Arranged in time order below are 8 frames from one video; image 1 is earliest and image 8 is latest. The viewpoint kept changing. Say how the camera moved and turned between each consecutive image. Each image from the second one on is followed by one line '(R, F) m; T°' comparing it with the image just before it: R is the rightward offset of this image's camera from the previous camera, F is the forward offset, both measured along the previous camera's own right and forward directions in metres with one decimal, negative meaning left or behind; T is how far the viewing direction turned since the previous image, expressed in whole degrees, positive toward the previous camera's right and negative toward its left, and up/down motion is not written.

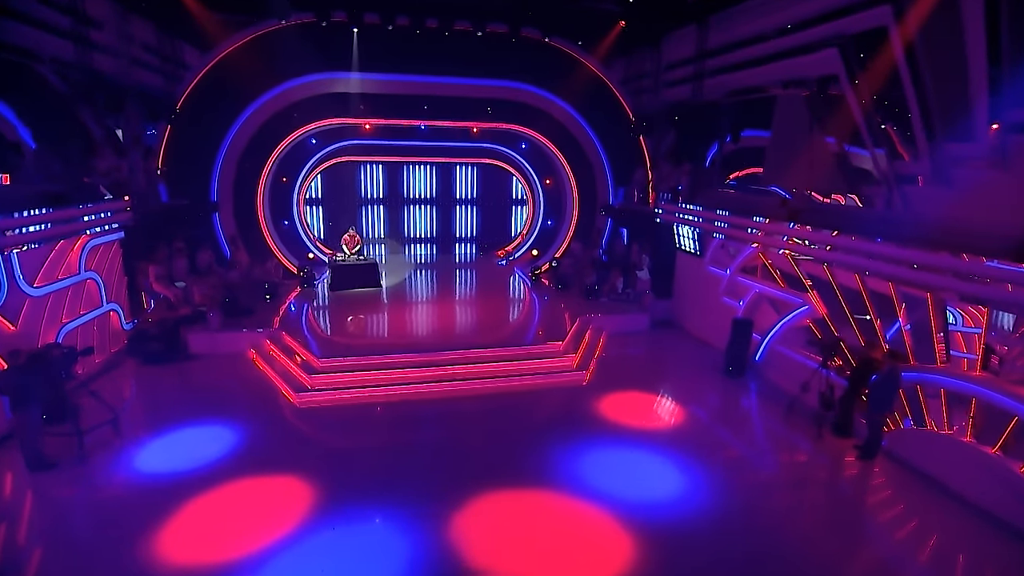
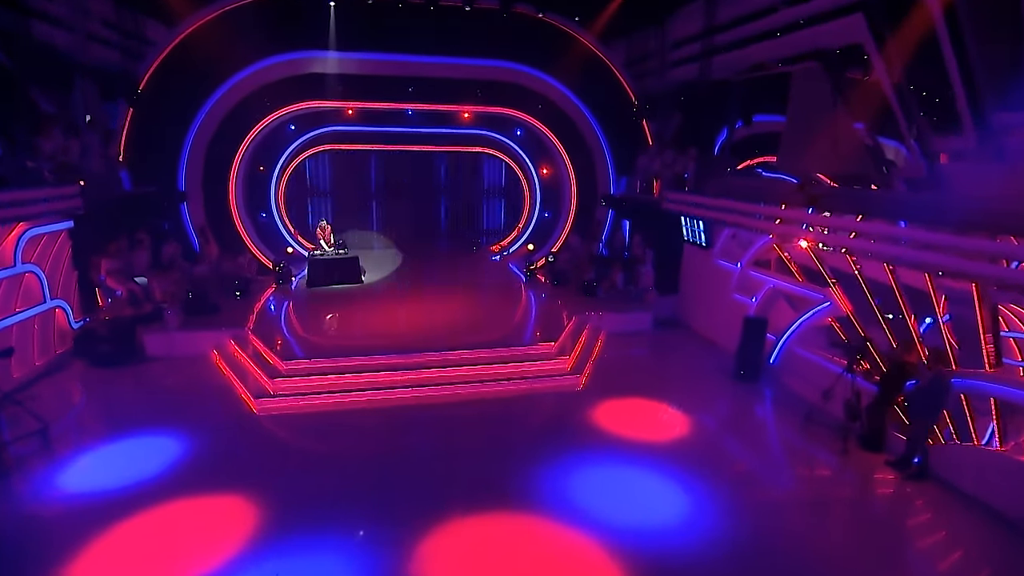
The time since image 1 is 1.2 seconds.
(+0.2, +0.8) m; -1°
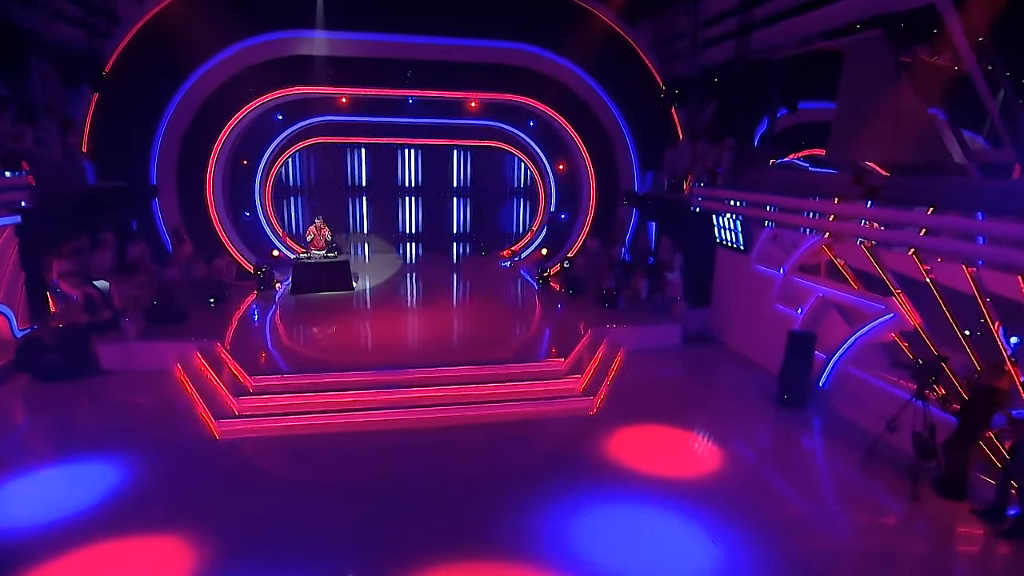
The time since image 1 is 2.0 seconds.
(+0.3, +1.1) m; -2°
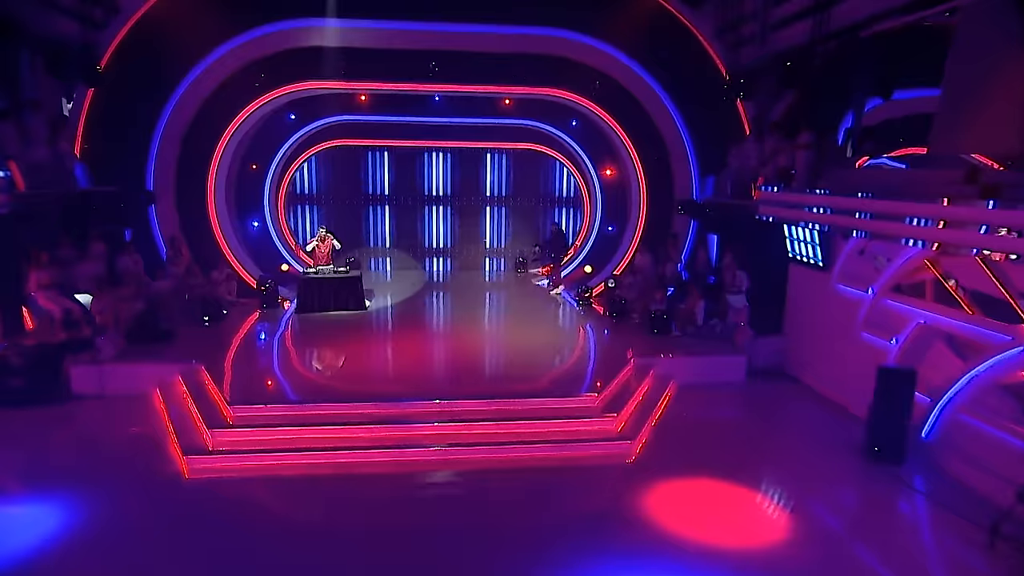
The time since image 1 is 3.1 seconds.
(+0.3, +1.2) m; -5°
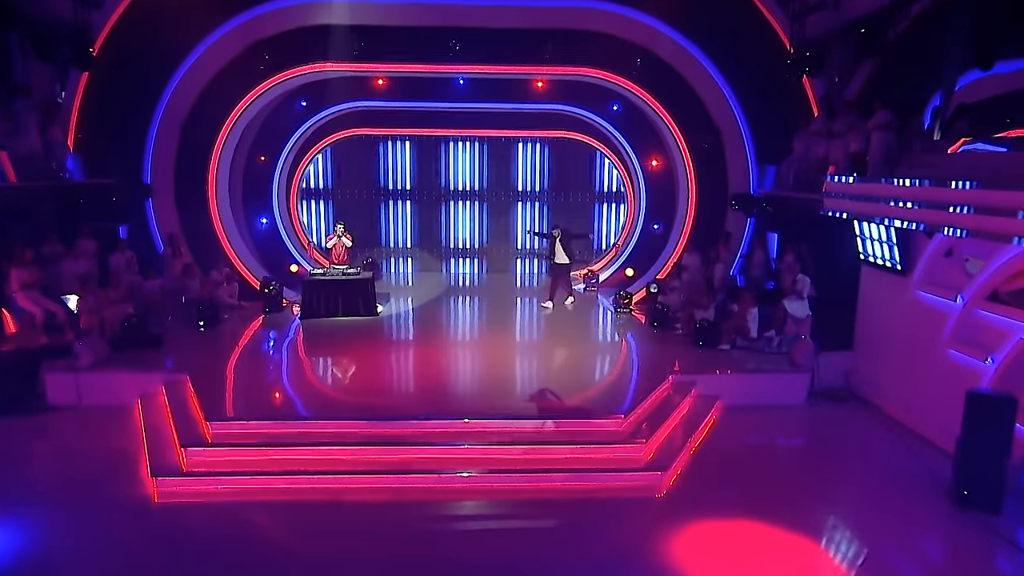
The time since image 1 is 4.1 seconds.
(+0.3, +0.9) m; -5°
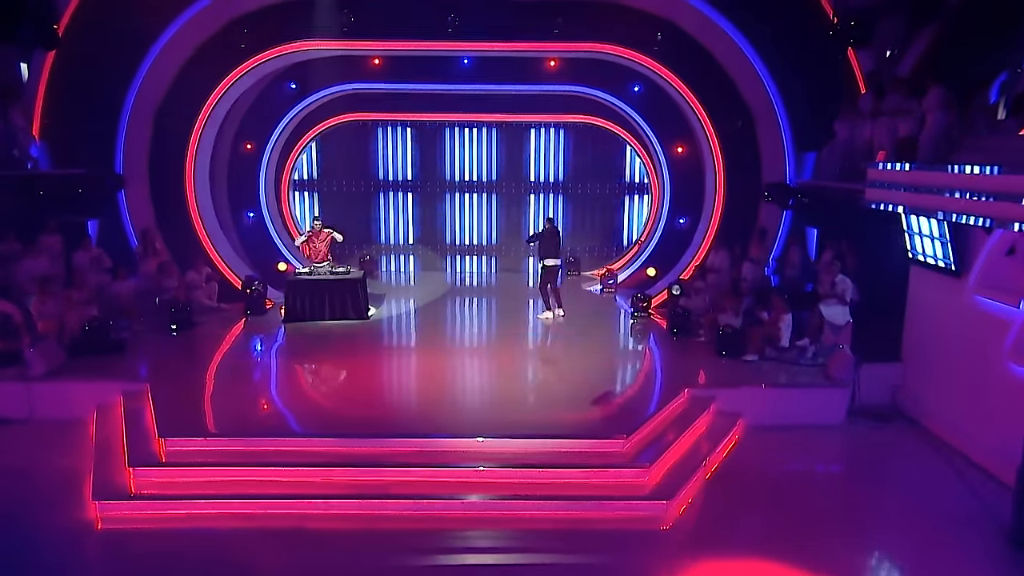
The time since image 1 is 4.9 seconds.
(+0.2, +0.7) m; -2°
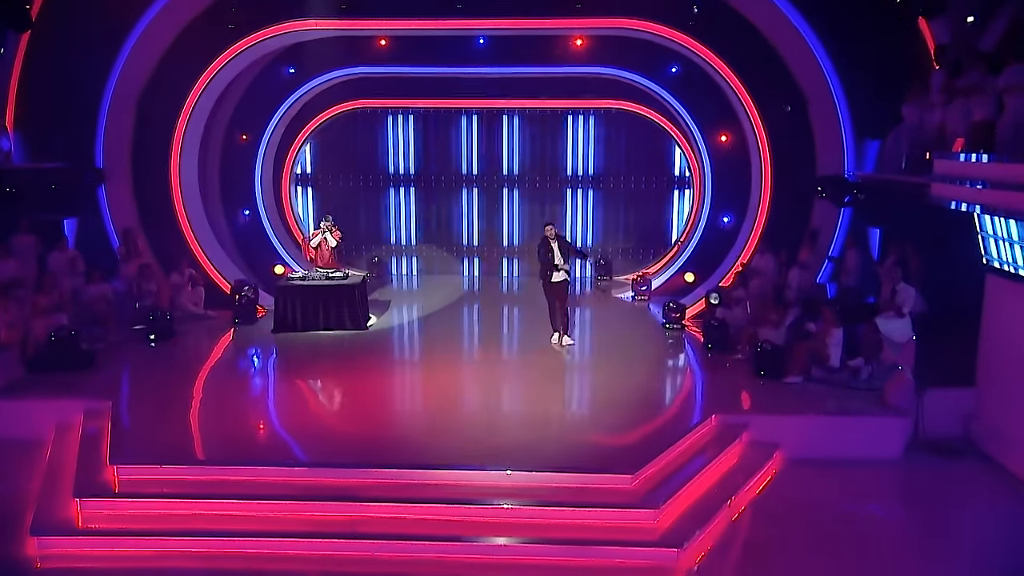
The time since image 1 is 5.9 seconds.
(+0.2, +0.7) m; -3°
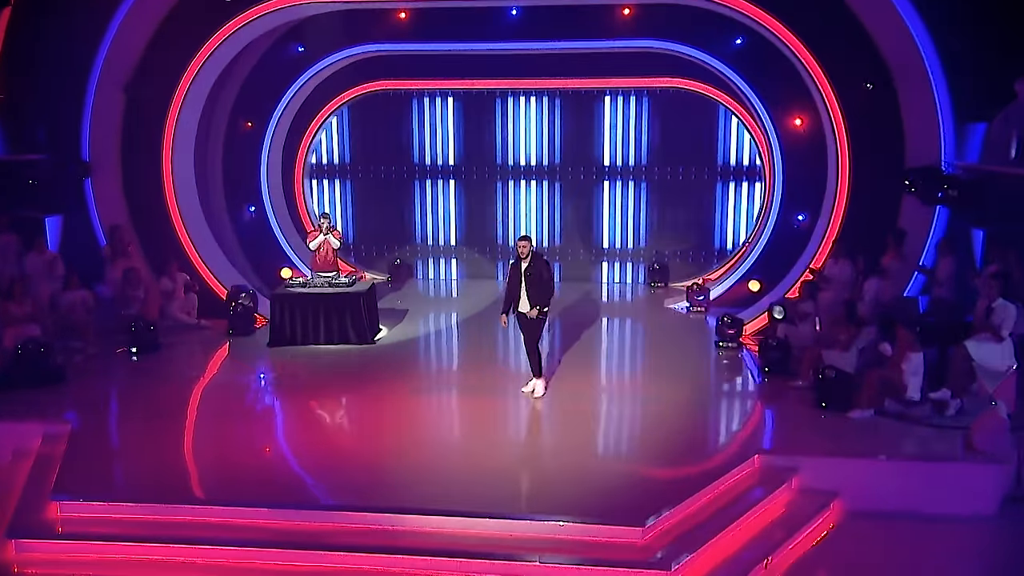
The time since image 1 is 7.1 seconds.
(+0.1, +0.8) m; -4°
